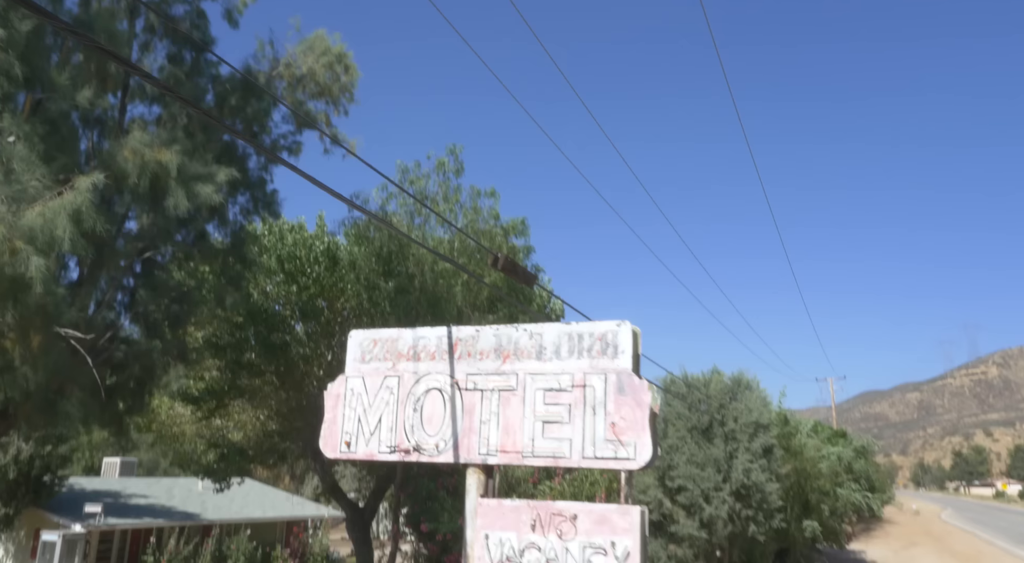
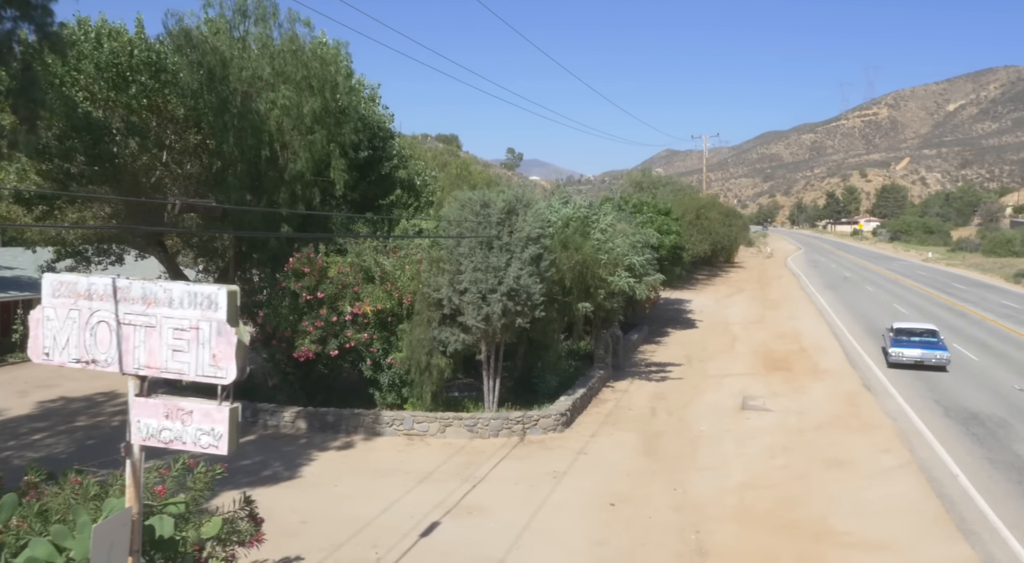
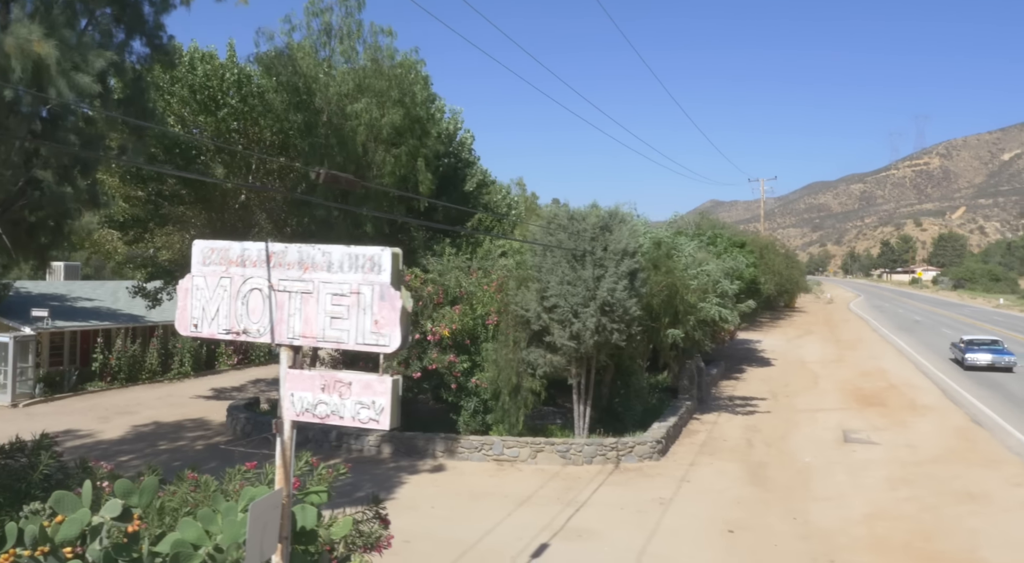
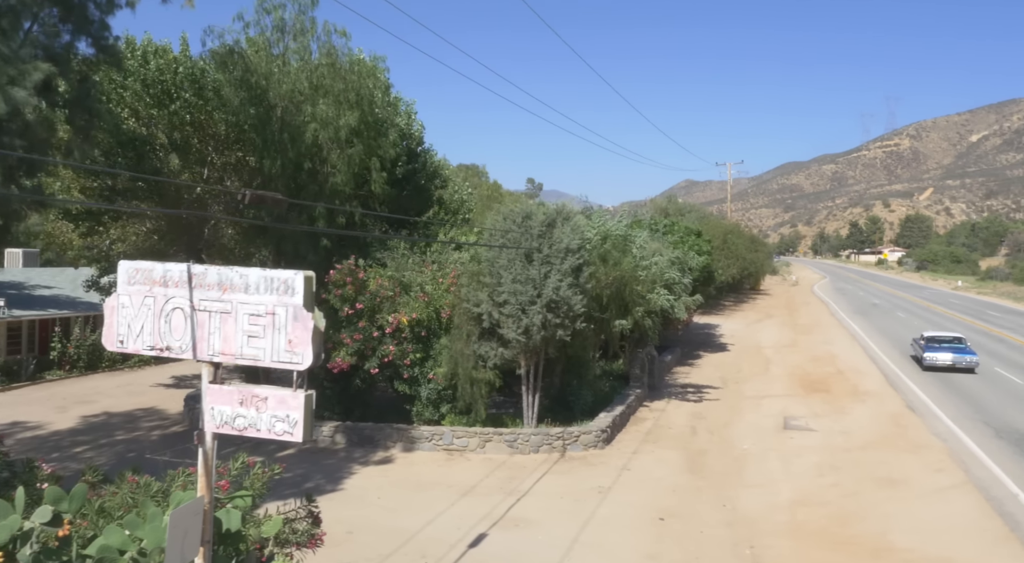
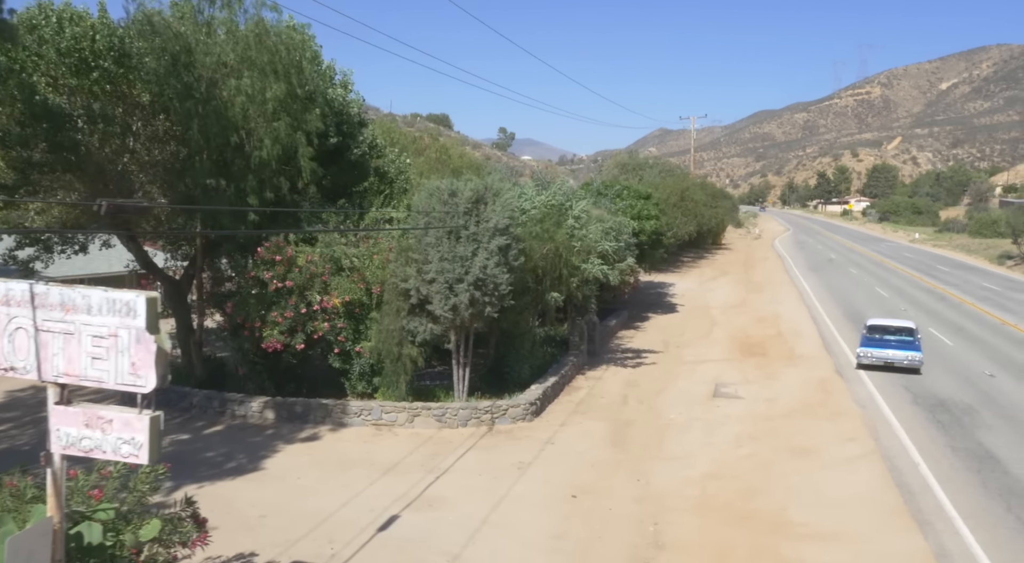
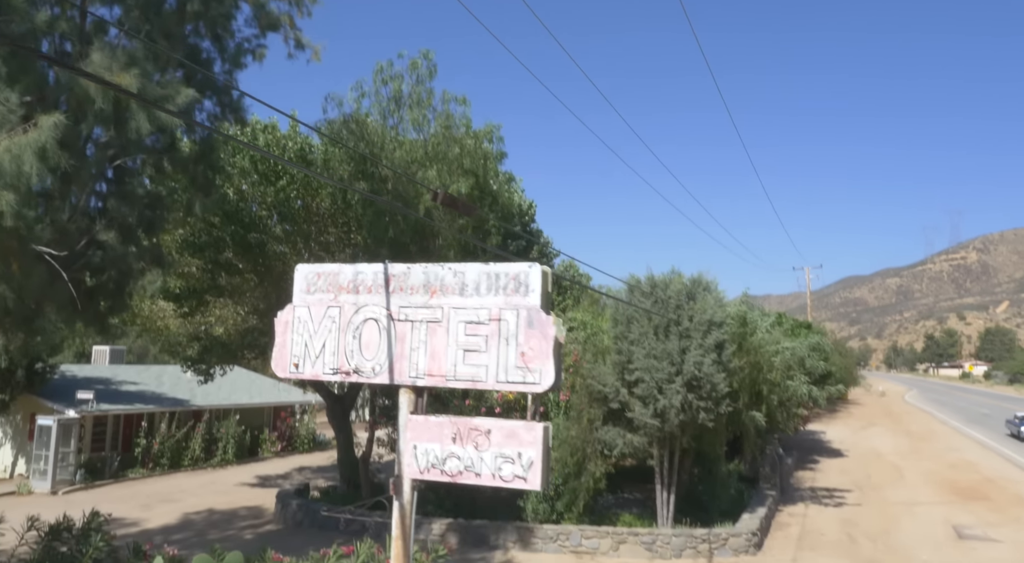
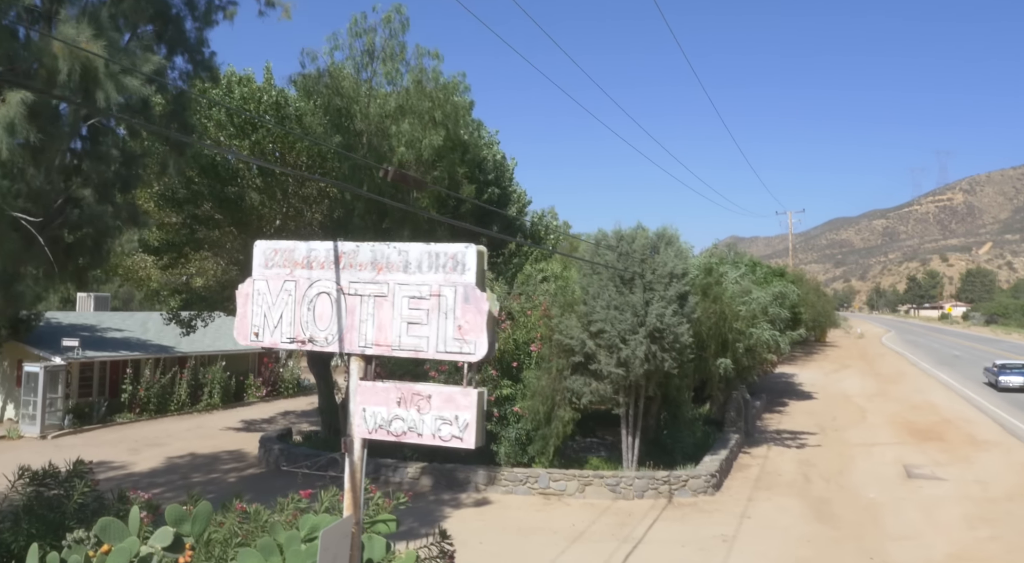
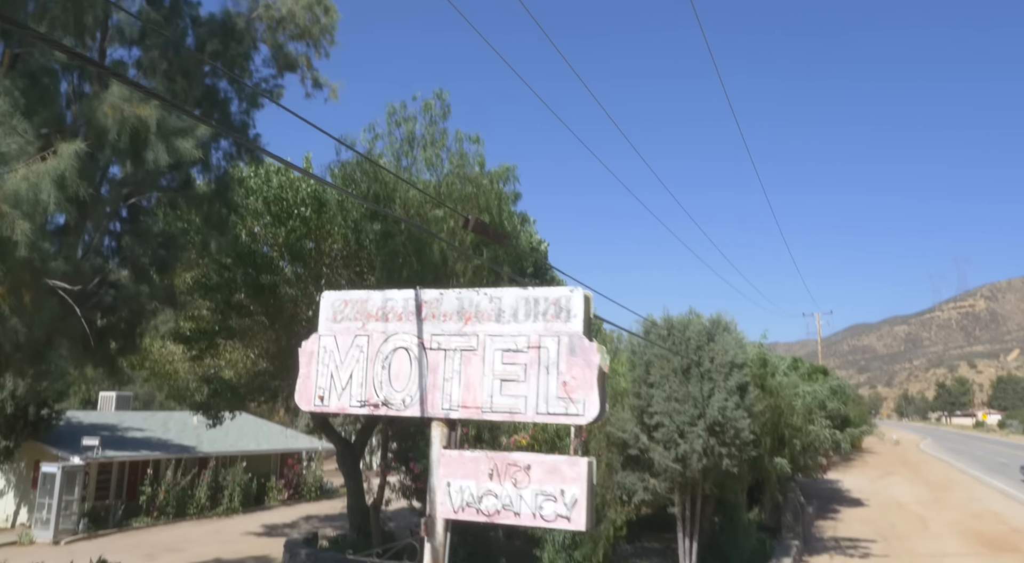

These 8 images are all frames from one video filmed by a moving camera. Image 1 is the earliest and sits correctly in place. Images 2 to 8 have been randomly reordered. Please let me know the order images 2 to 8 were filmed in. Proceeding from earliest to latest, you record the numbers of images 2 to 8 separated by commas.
8, 6, 7, 3, 4, 2, 5
